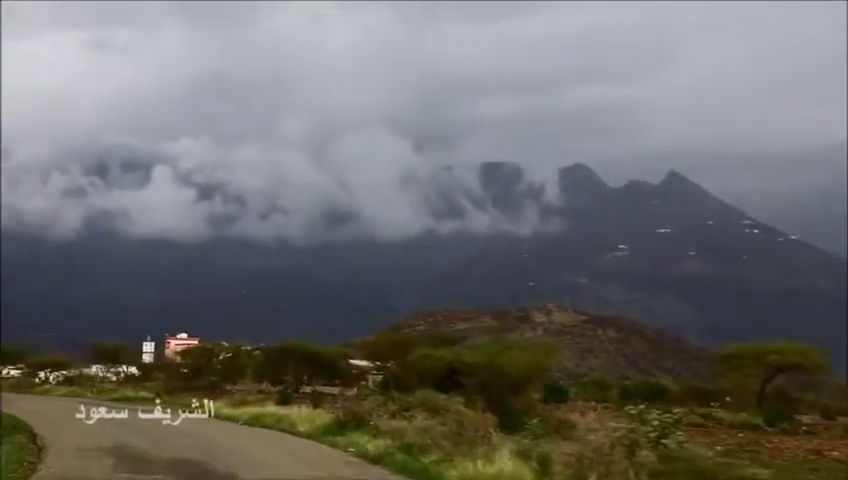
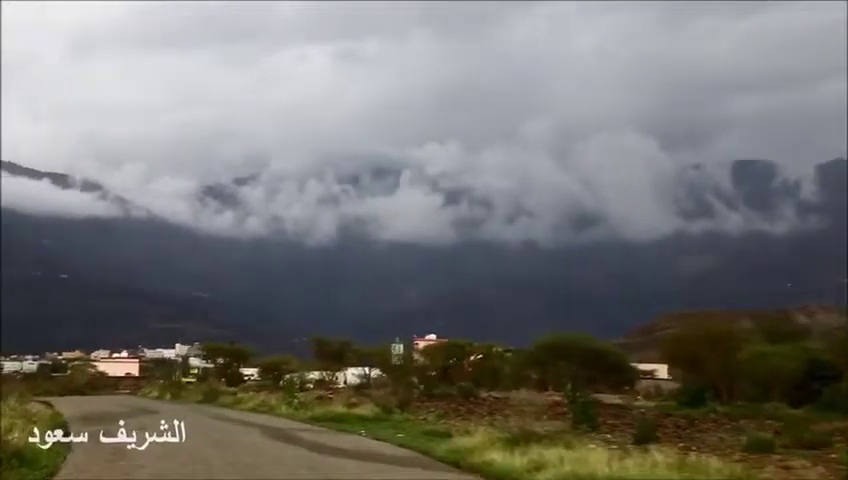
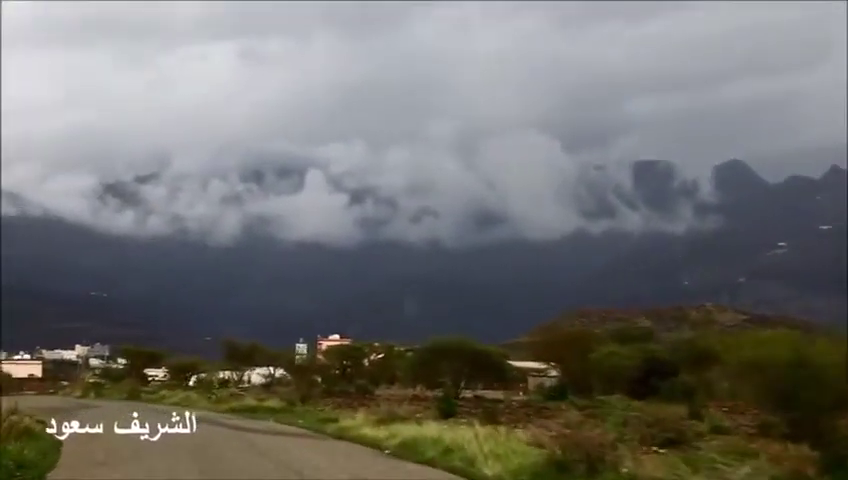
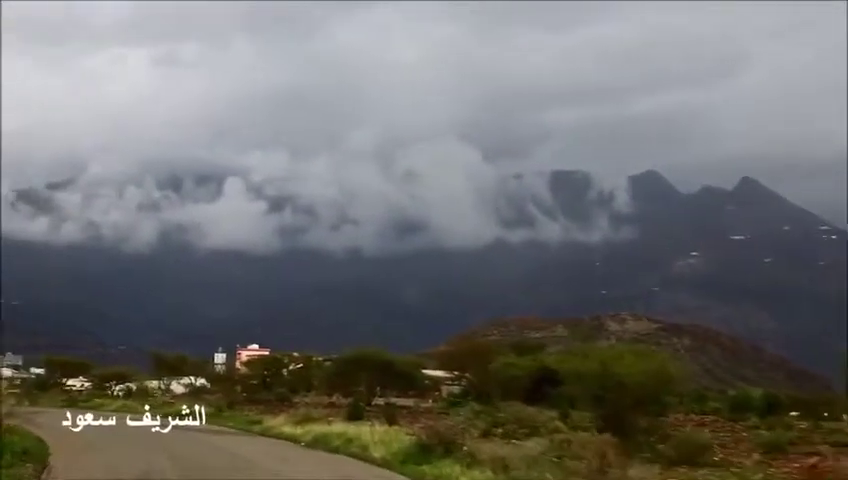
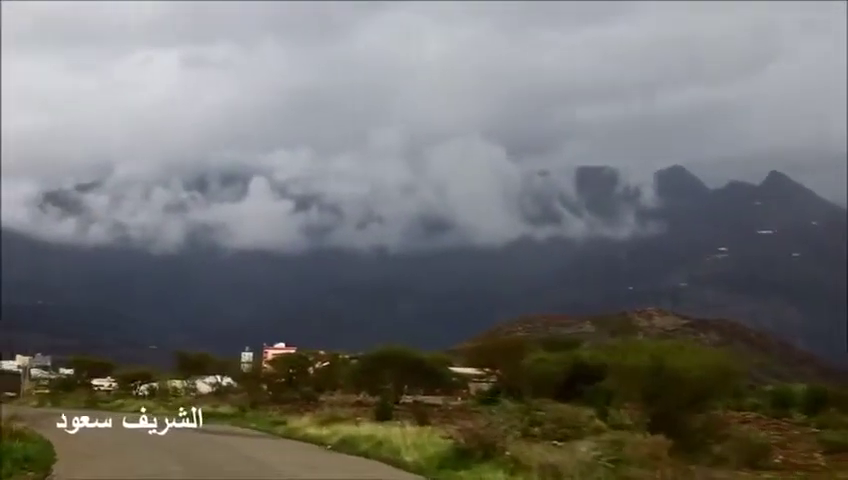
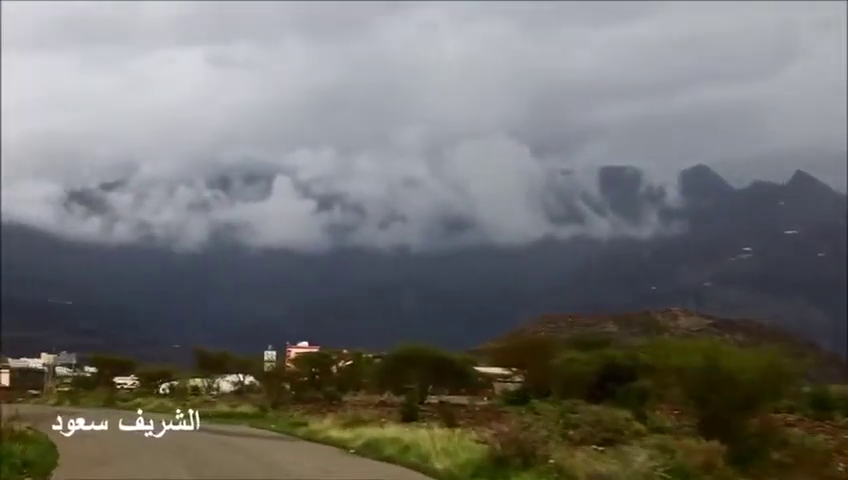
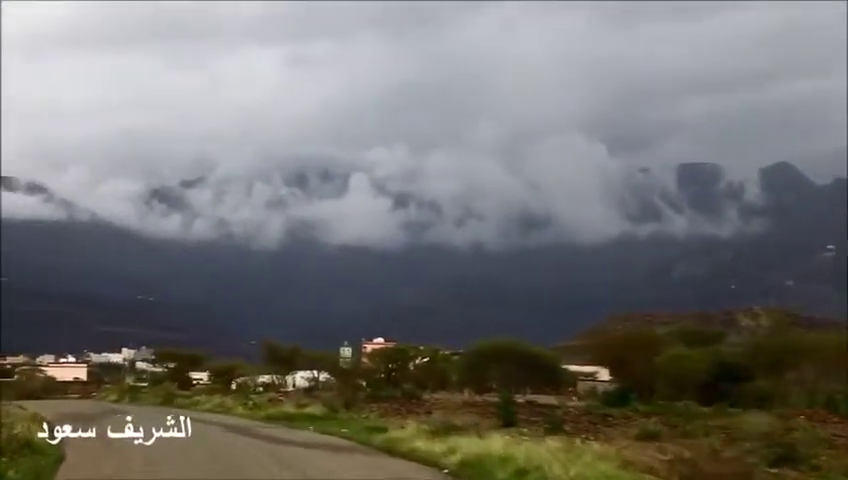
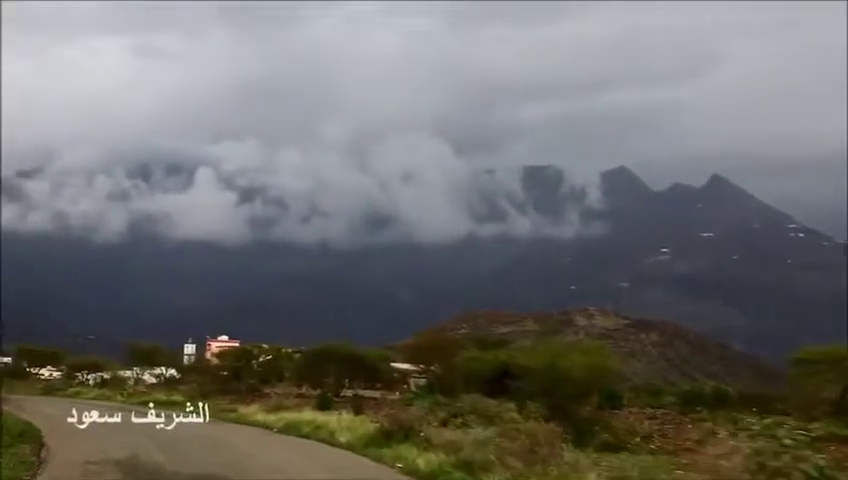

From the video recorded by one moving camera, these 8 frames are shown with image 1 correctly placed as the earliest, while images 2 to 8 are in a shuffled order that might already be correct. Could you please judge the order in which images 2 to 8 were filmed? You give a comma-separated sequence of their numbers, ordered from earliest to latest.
8, 4, 5, 6, 3, 7, 2
